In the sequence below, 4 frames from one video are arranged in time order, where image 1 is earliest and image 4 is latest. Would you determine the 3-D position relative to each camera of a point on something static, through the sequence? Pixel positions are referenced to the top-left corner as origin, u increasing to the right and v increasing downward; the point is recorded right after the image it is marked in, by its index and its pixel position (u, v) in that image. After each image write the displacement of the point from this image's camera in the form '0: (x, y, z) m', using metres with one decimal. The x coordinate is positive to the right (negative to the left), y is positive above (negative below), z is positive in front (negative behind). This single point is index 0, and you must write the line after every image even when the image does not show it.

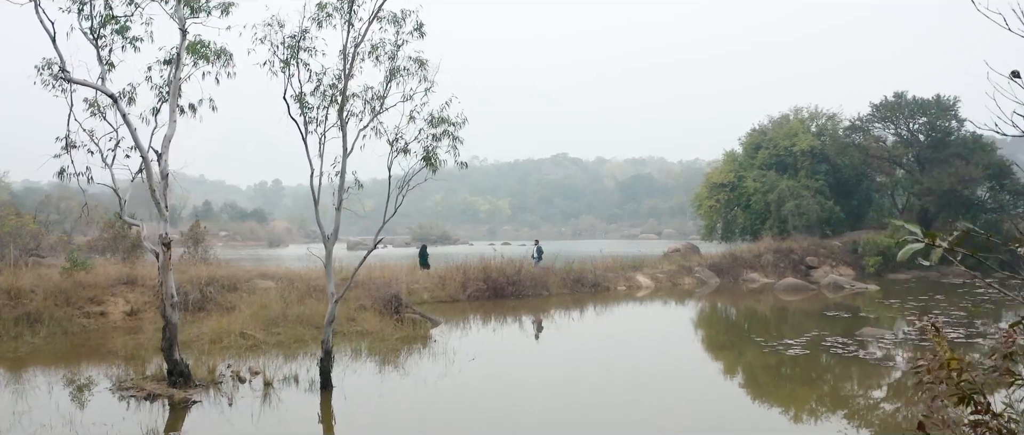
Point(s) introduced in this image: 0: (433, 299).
0: (-2.2, -2.2, +18.7) m
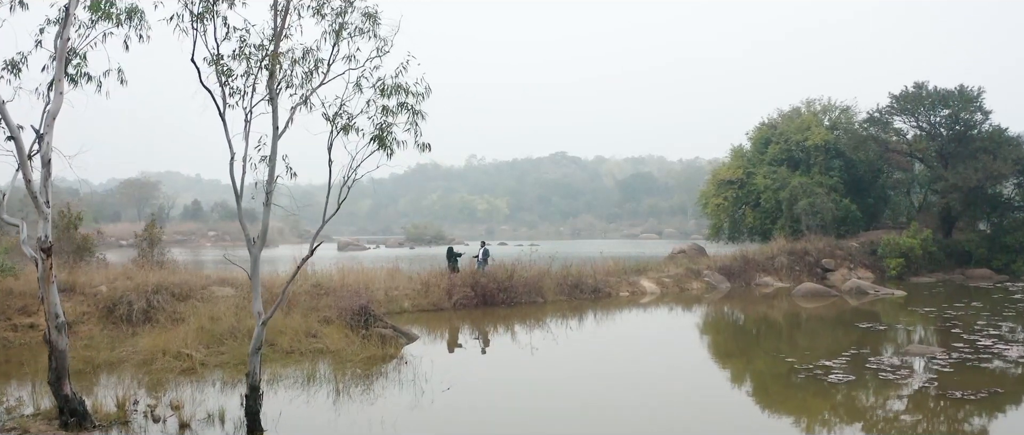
0: (-2.4, -2.2, +16.8) m
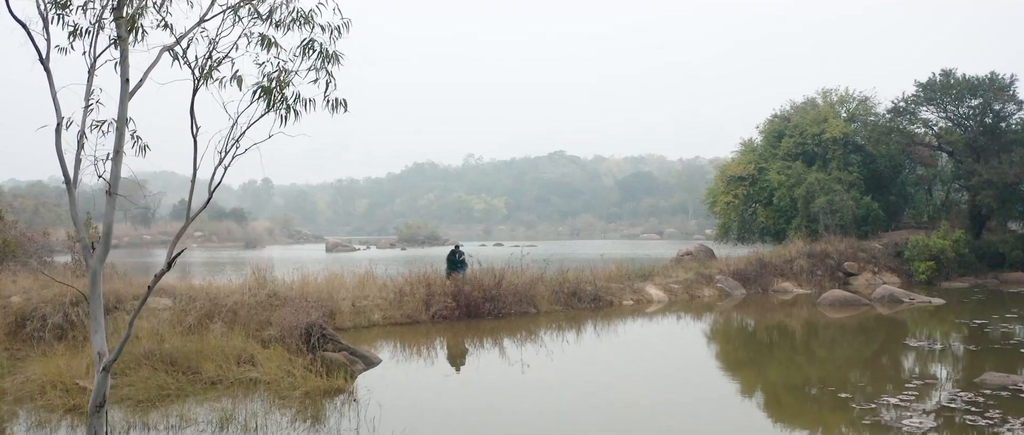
0: (-2.7, -2.2, +14.6) m
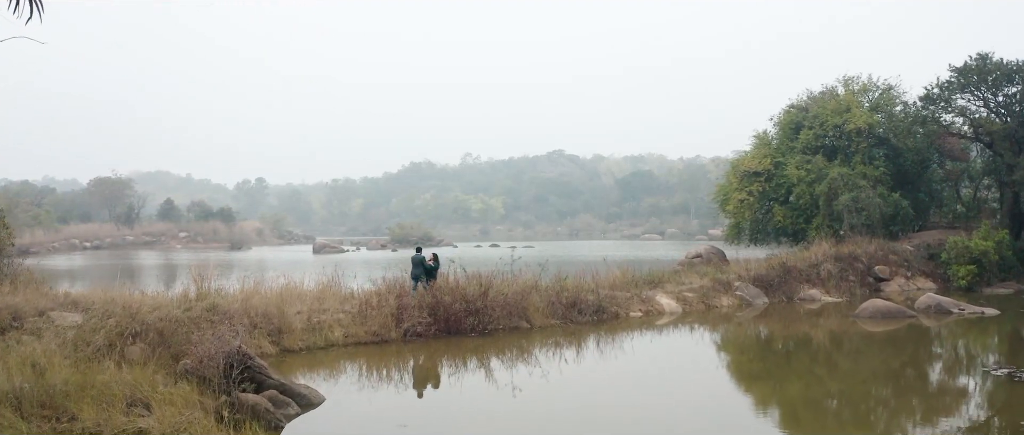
0: (-2.9, -2.2, +12.3) m
